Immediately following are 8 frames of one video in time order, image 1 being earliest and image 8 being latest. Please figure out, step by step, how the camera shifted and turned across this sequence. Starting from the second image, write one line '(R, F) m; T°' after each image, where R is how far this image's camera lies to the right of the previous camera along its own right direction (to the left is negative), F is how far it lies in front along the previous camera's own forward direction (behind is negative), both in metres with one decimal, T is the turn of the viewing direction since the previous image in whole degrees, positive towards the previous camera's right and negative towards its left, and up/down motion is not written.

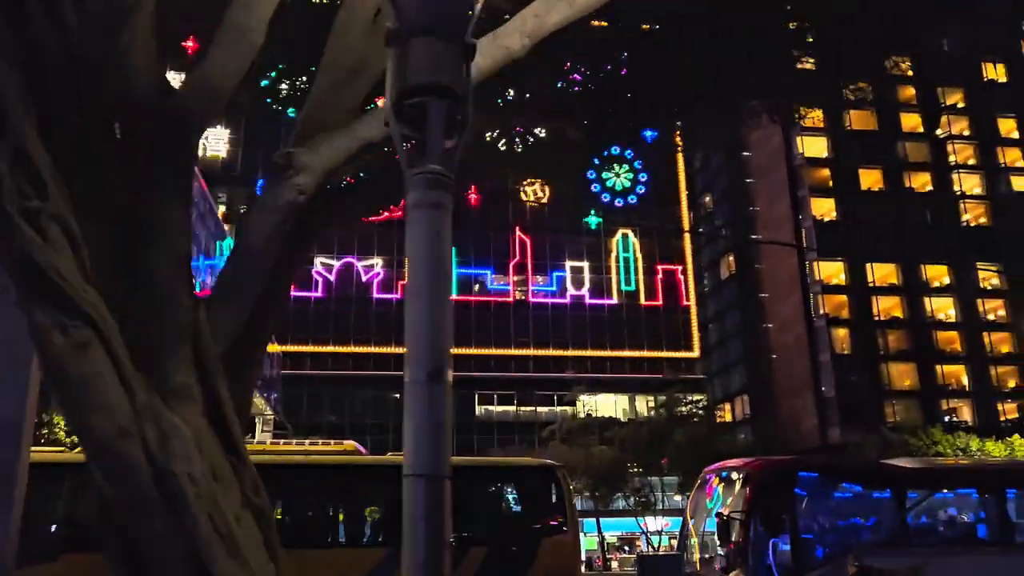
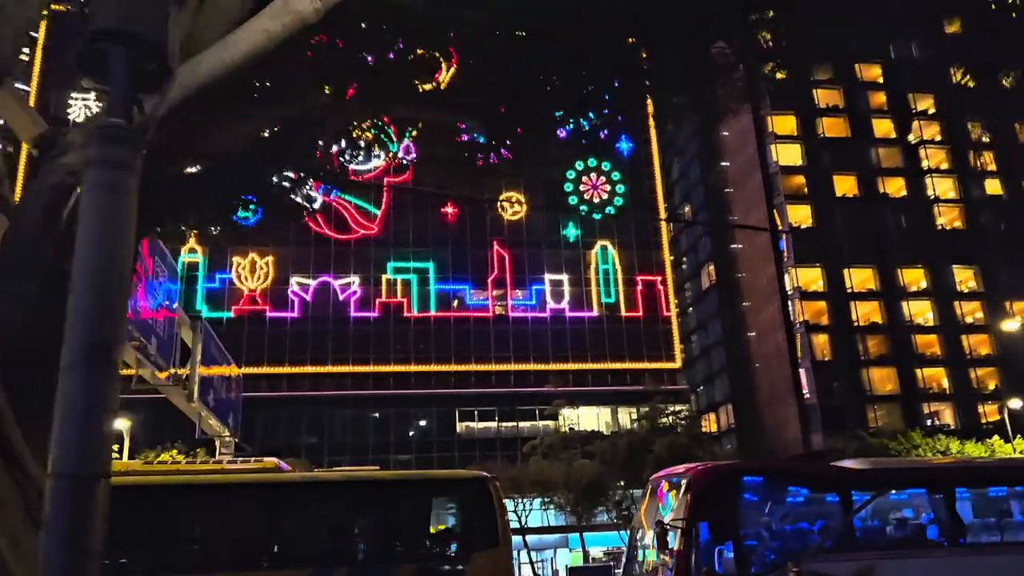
(+0.6, +0.2) m; +1°
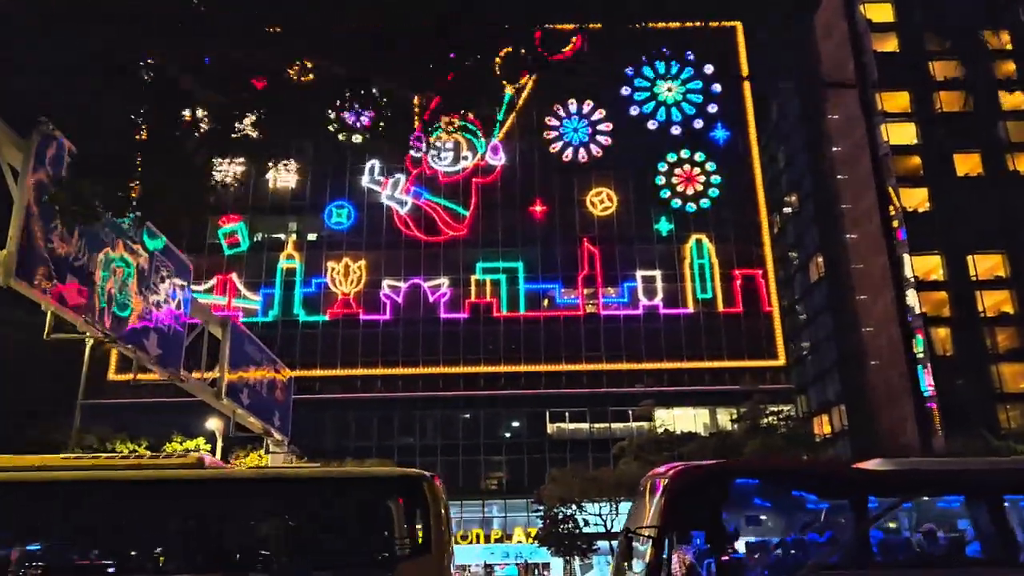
(+1.4, +0.8) m; -9°
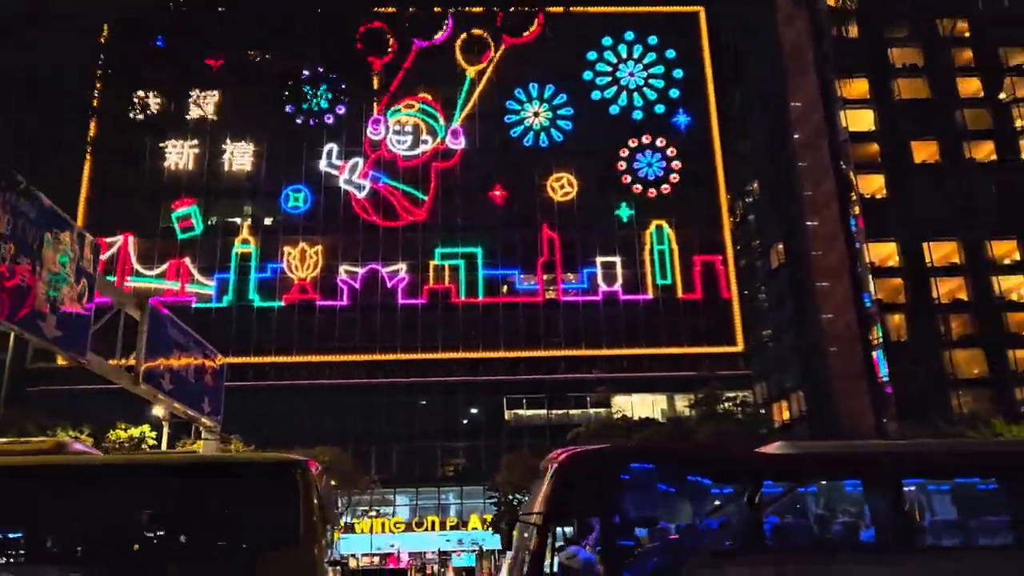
(+0.7, +0.4) m; +2°
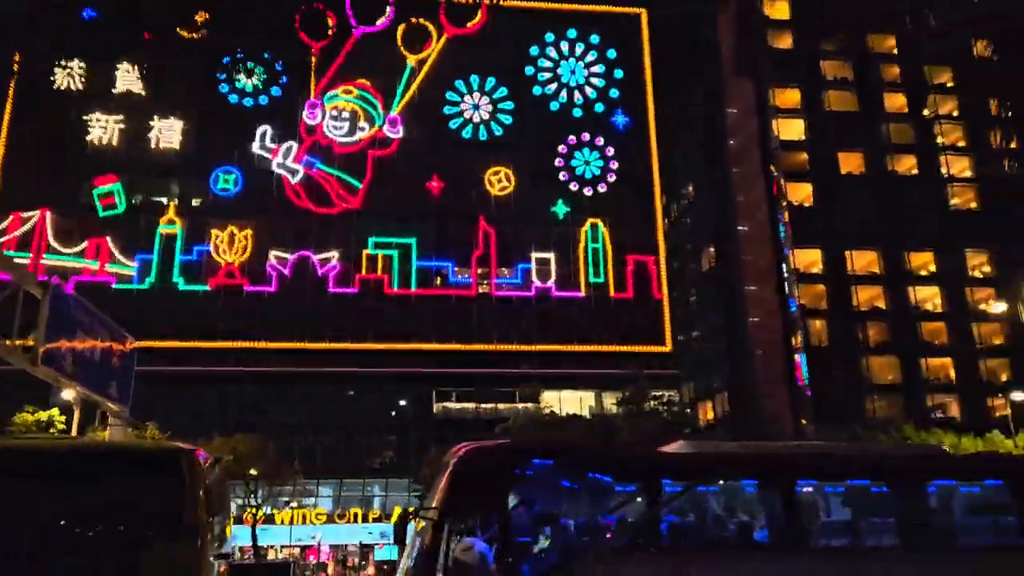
(+0.6, +0.1) m; +4°
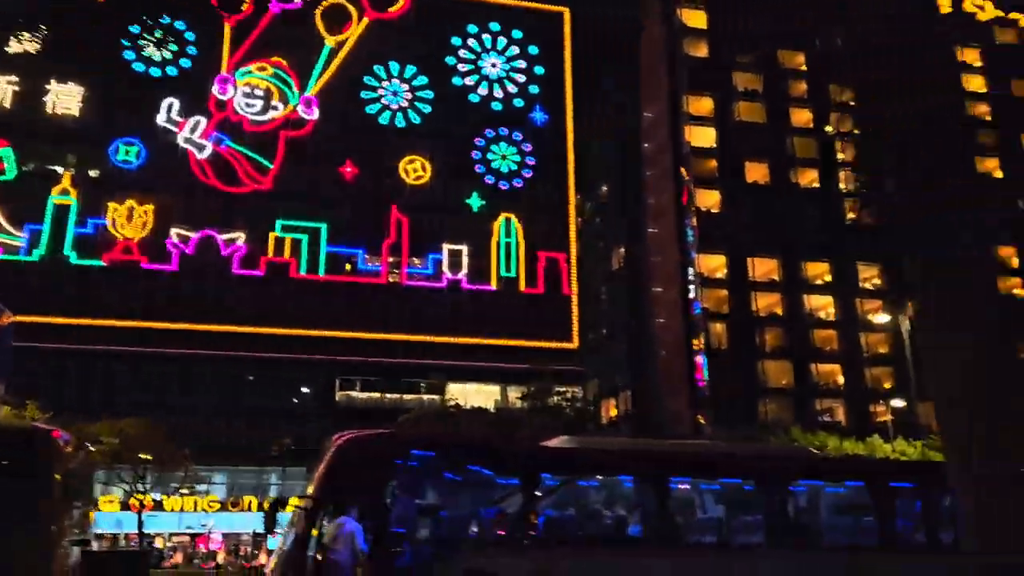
(+1.2, 0.0) m; +5°
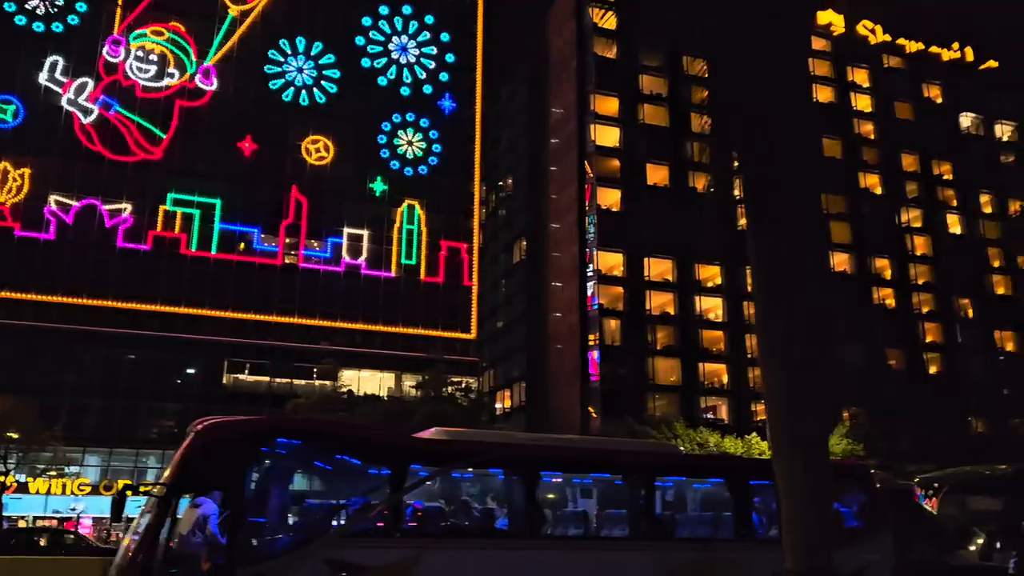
(+1.3, 0.0) m; +6°
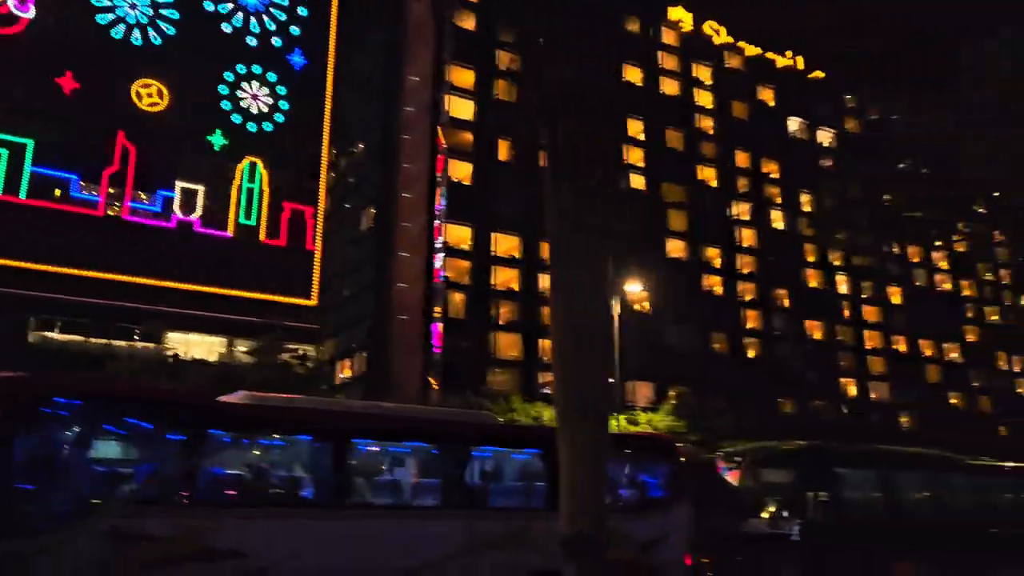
(+1.9, 0.0) m; +9°
